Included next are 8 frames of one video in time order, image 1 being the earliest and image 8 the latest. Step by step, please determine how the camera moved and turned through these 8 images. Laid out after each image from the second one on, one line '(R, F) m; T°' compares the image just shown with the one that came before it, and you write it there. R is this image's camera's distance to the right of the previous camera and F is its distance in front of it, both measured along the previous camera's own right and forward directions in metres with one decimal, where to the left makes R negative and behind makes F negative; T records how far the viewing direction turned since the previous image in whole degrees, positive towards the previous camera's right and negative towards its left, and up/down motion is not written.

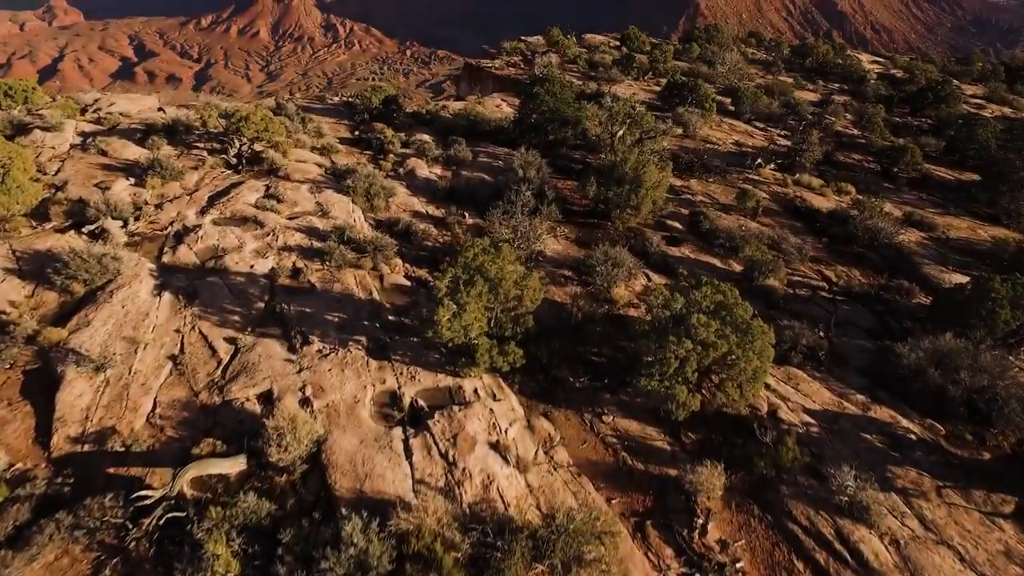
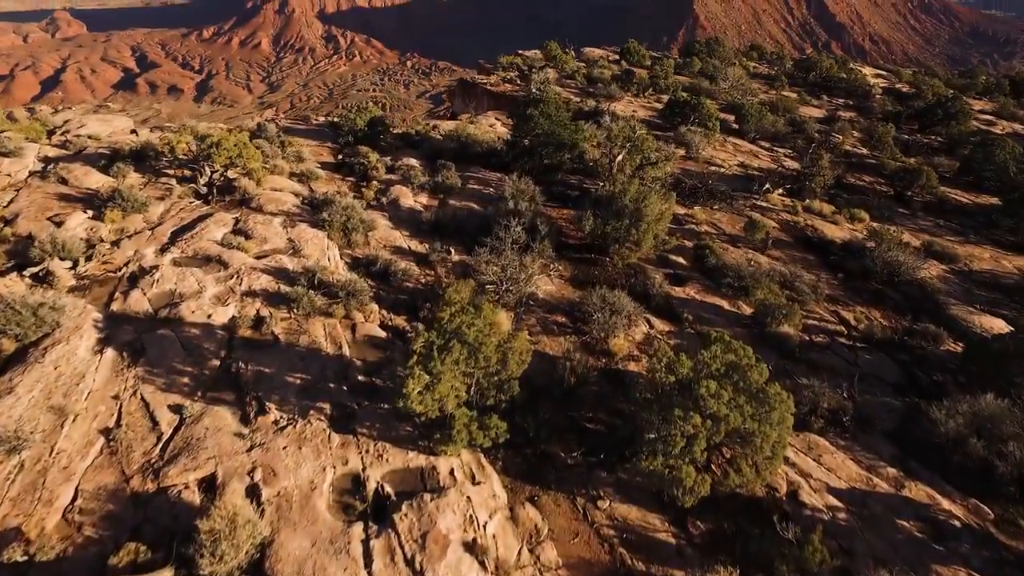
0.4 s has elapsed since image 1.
(+0.2, +0.9) m; 0°
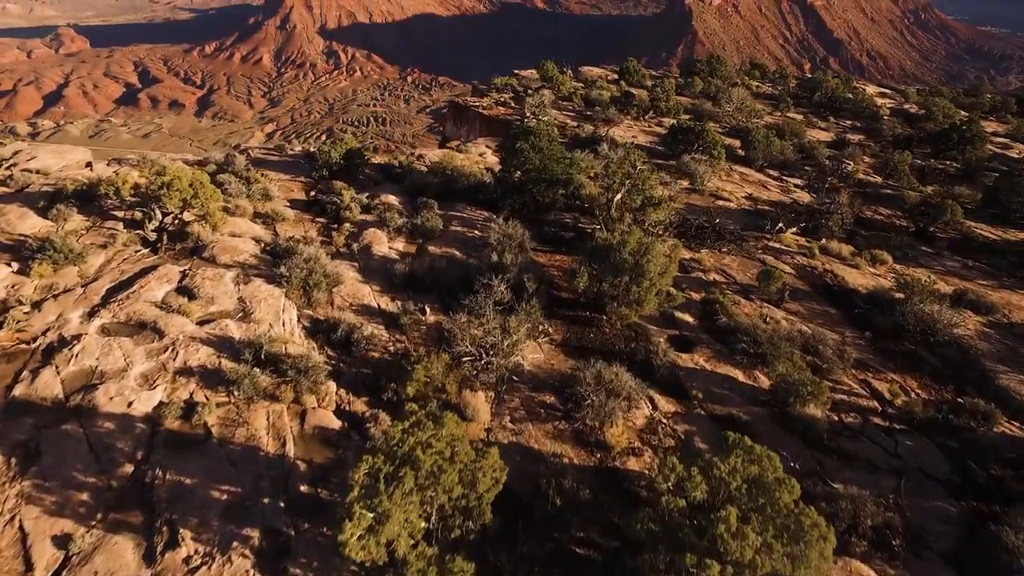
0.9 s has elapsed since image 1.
(+0.2, +1.3) m; 0°
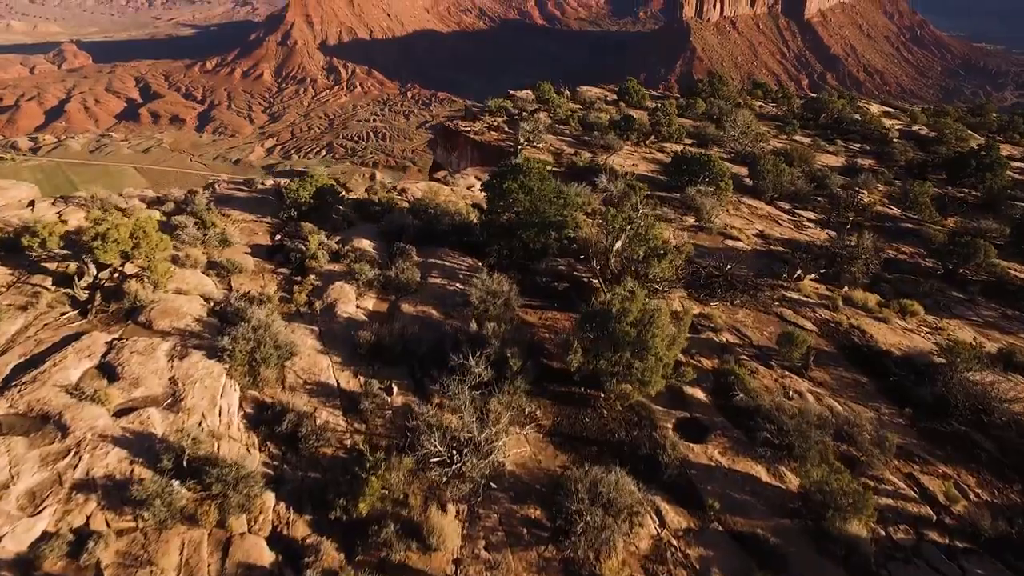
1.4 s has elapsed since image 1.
(+0.2, +1.4) m; 0°
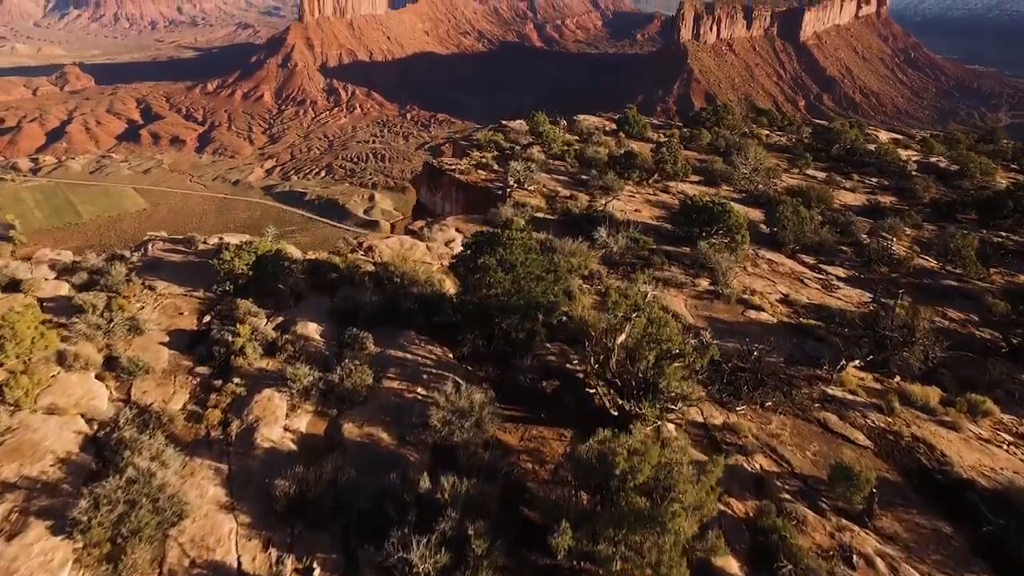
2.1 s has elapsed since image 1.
(+0.3, +2.1) m; 0°
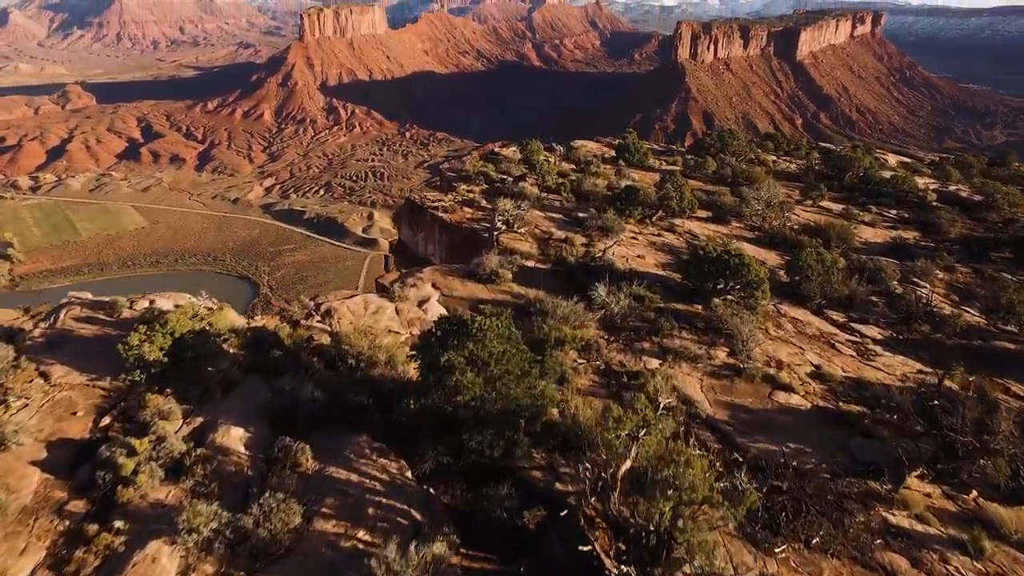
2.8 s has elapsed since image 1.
(+0.3, +2.0) m; 0°
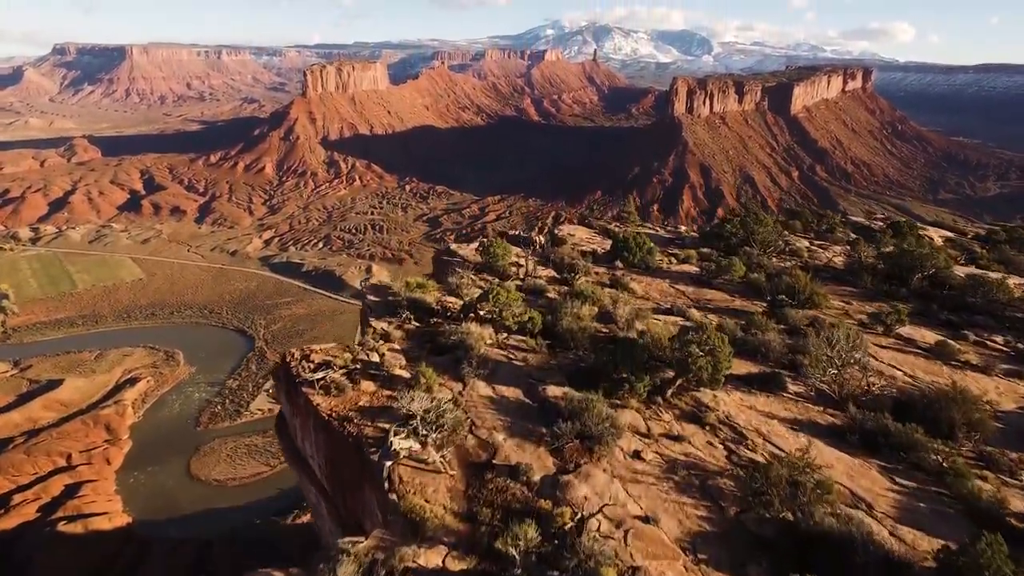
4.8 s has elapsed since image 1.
(+1.3, +7.1) m; 0°
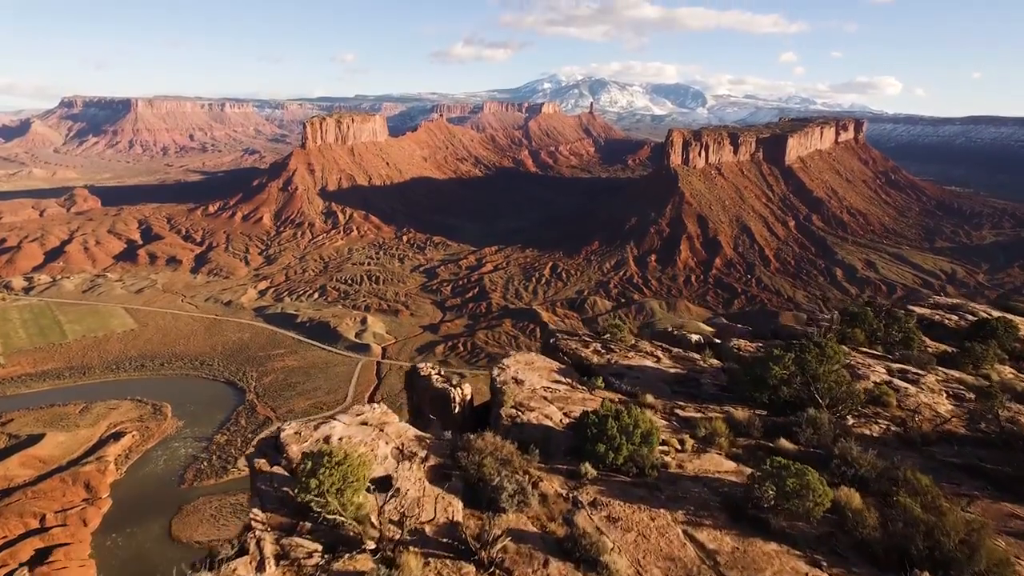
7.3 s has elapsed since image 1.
(+2.2, +9.8) m; 0°
